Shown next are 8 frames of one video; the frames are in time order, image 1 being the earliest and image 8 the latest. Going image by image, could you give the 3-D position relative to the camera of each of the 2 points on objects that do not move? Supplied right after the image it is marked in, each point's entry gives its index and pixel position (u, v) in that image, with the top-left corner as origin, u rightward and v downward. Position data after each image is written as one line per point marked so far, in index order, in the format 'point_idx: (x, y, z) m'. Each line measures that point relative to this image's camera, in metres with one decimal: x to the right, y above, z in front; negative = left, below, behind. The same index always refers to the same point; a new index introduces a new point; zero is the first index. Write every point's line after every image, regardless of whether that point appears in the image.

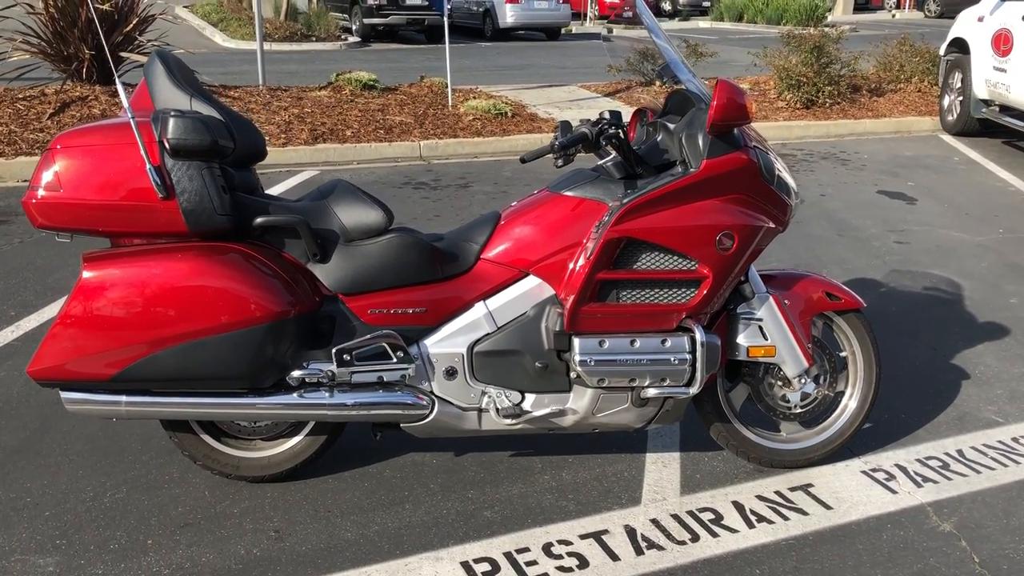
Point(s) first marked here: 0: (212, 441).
0: (-1.1, -0.5, +3.4) m
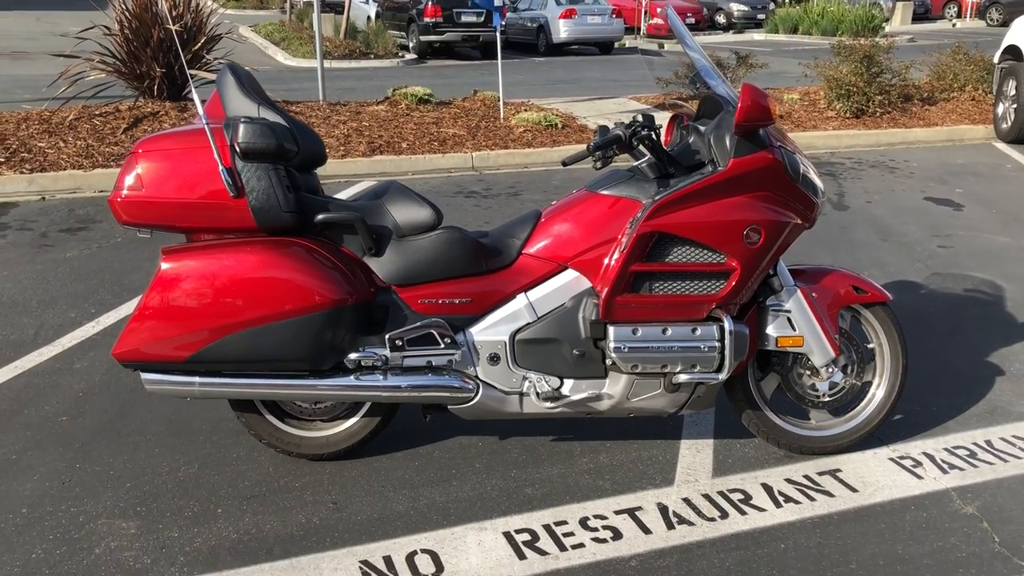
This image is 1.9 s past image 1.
0: (-0.9, -0.5, +3.7) m
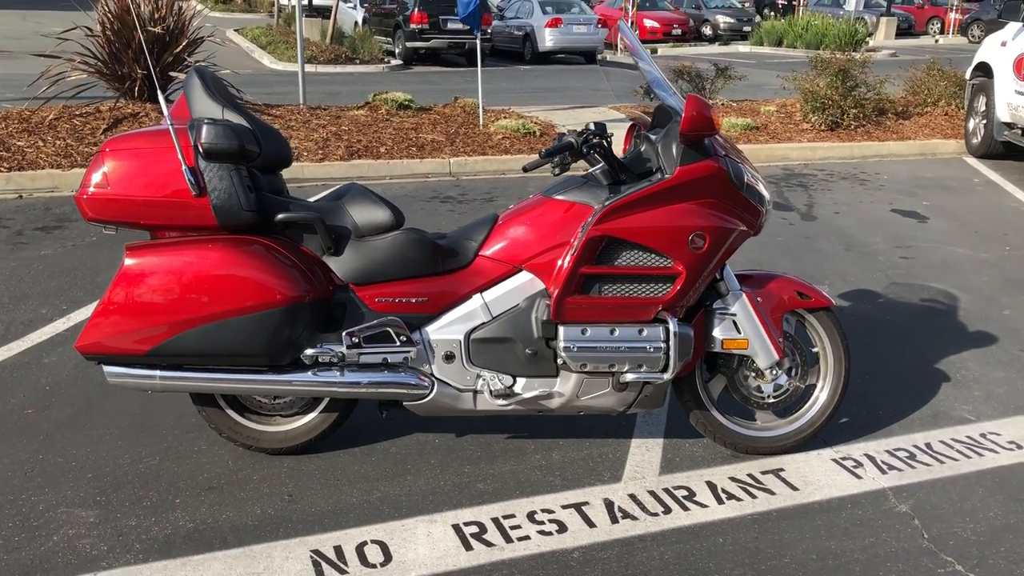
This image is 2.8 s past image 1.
0: (-1.1, -0.5, +3.8) m
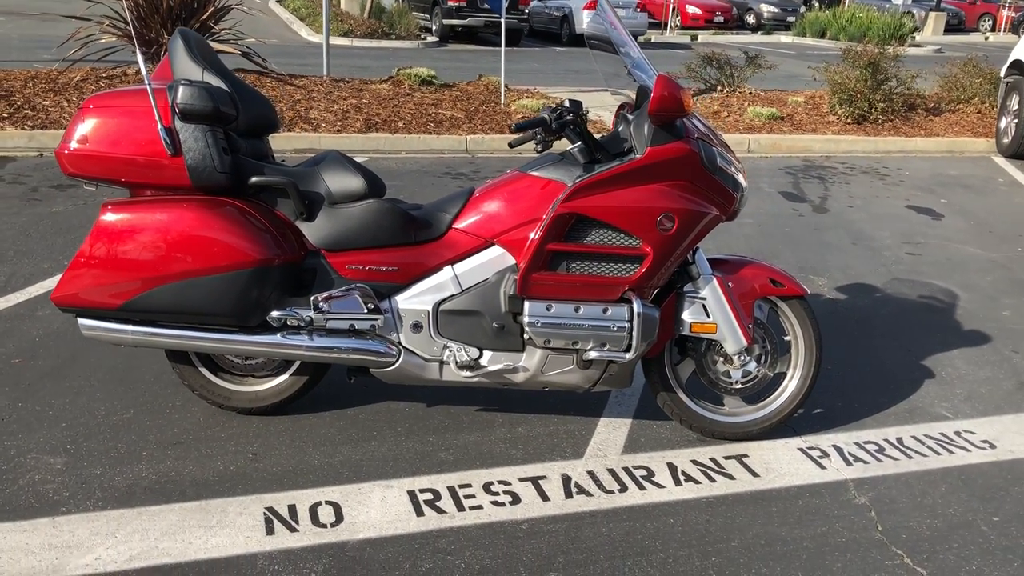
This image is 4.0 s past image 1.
0: (-1.2, -0.3, +3.9) m
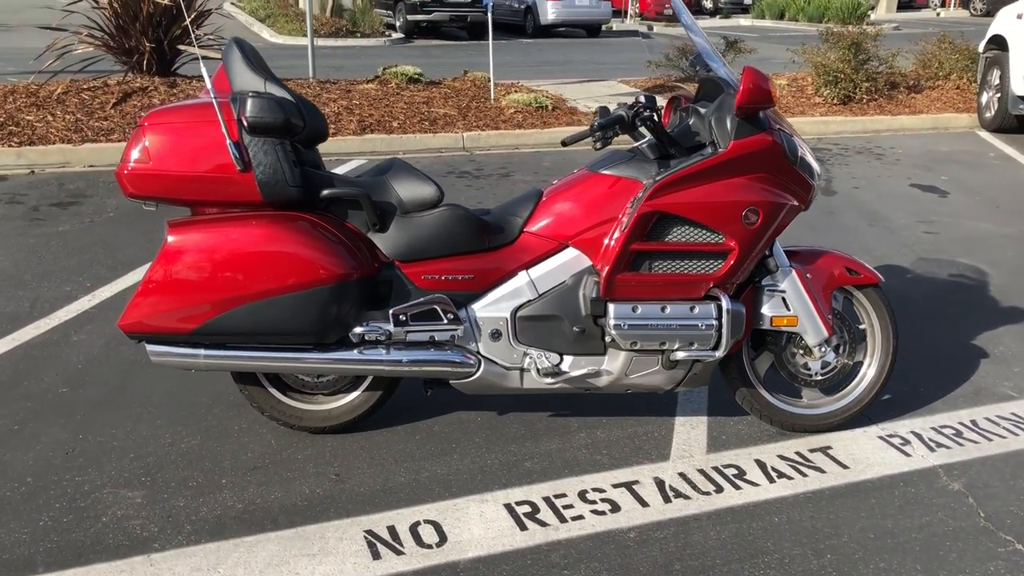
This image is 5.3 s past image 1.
0: (-0.9, -0.4, +3.7) m
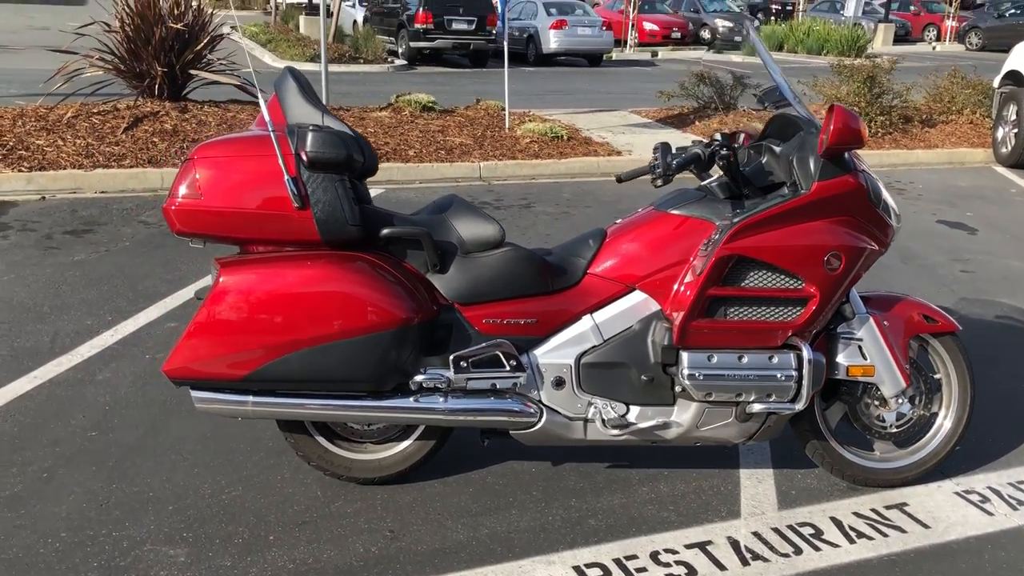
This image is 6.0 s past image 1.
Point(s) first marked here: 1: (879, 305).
0: (-0.7, -0.6, +3.5) m
1: (+1.4, -0.1, +3.6) m
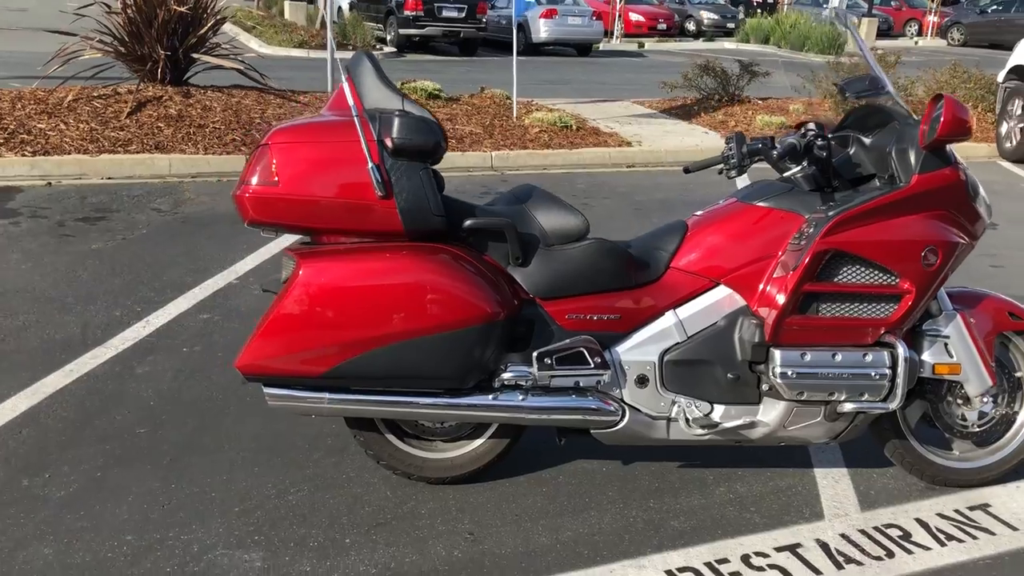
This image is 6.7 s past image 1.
0: (-0.4, -0.5, +3.4) m
1: (+1.7, 0.0, +3.6) m
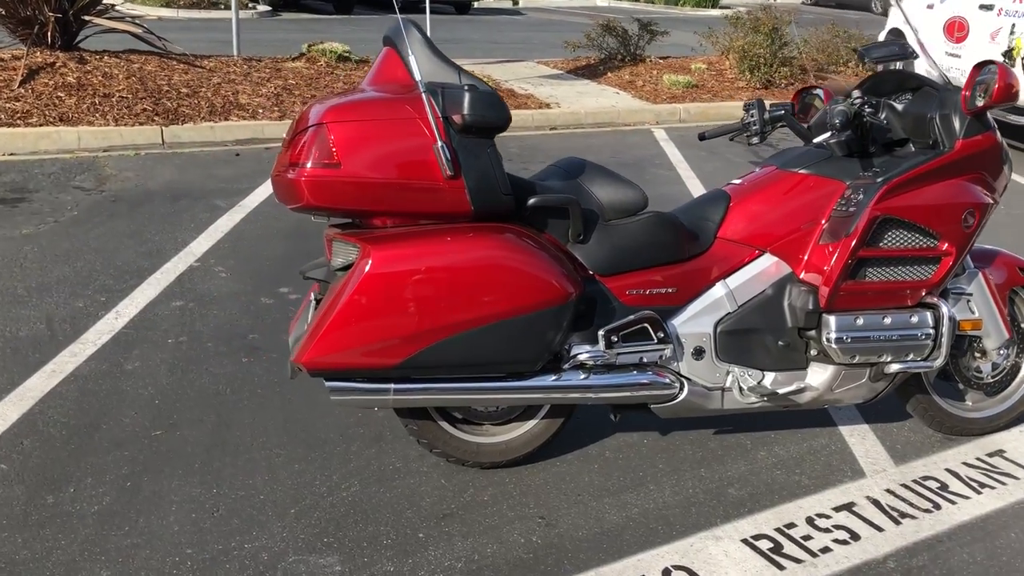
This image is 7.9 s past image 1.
0: (-0.2, -0.5, +3.3) m
1: (+1.8, +0.1, +3.7) m
